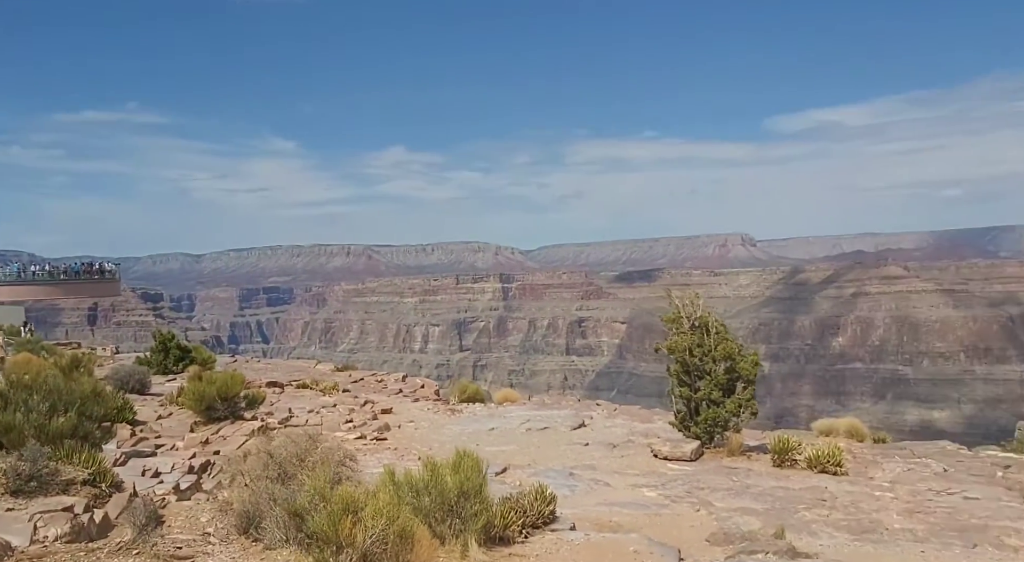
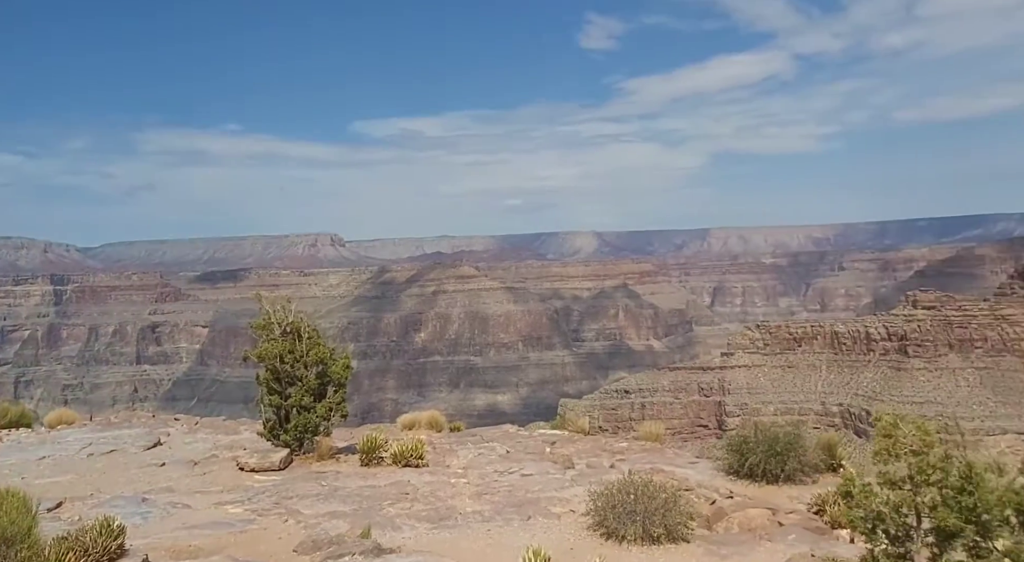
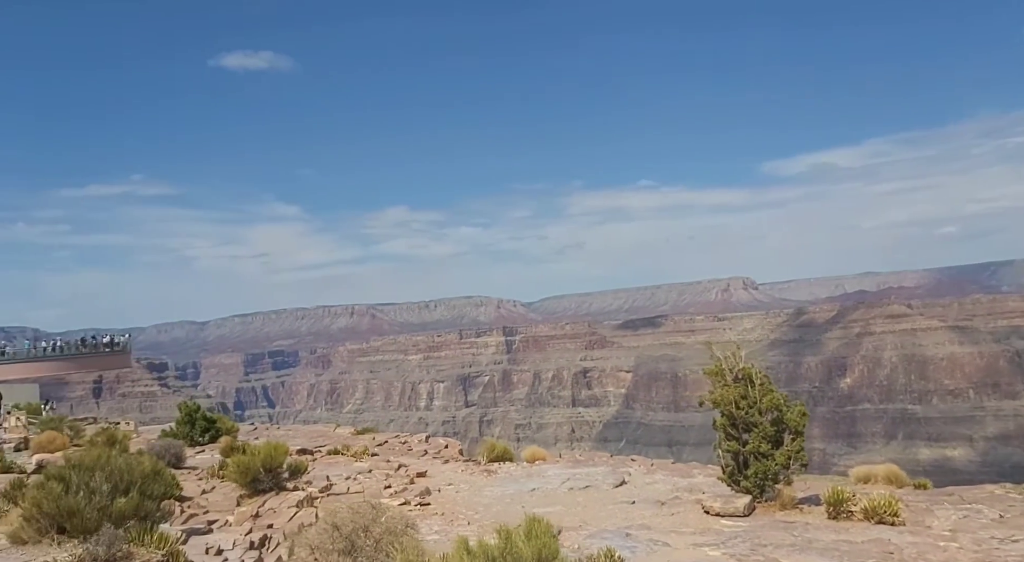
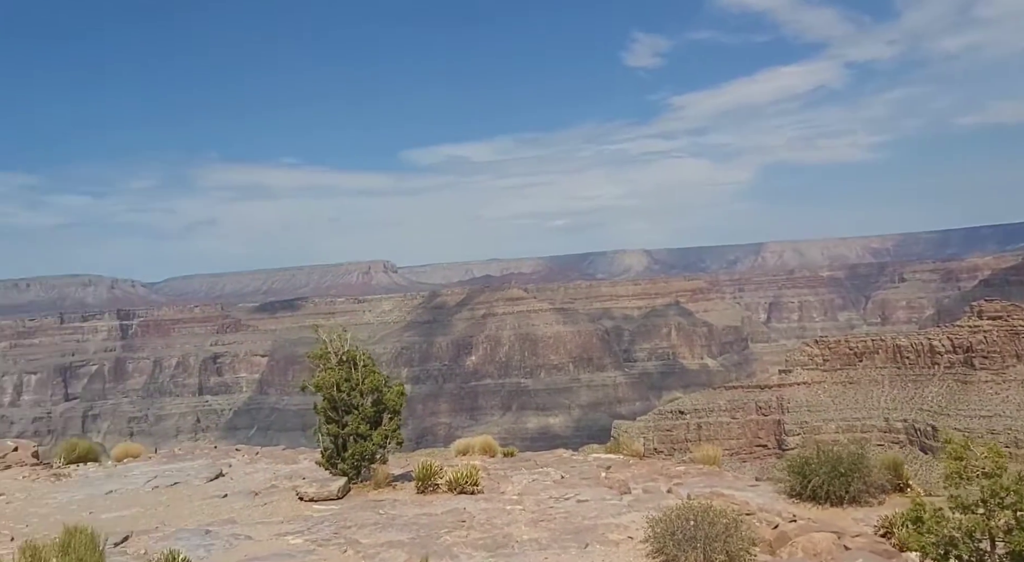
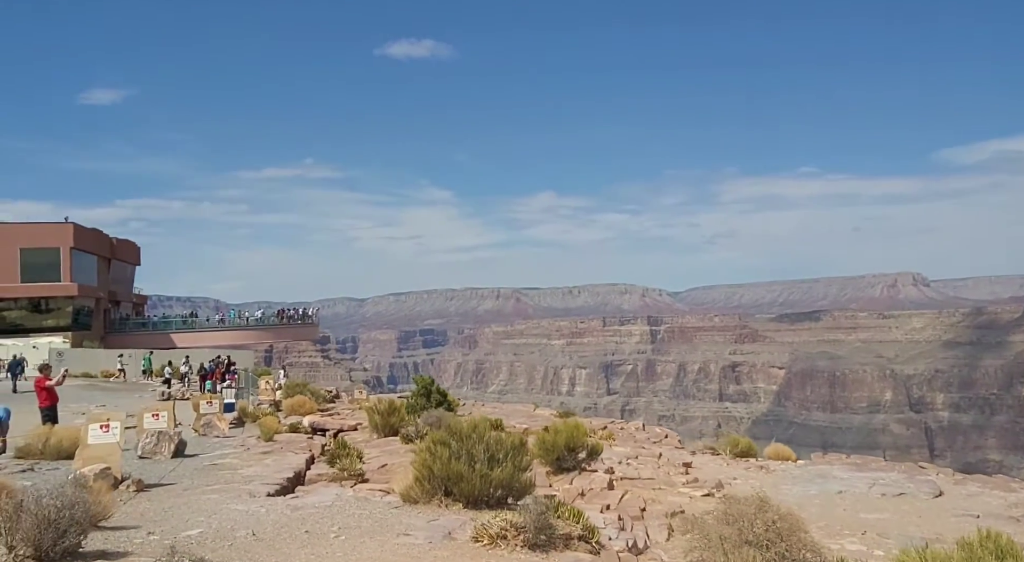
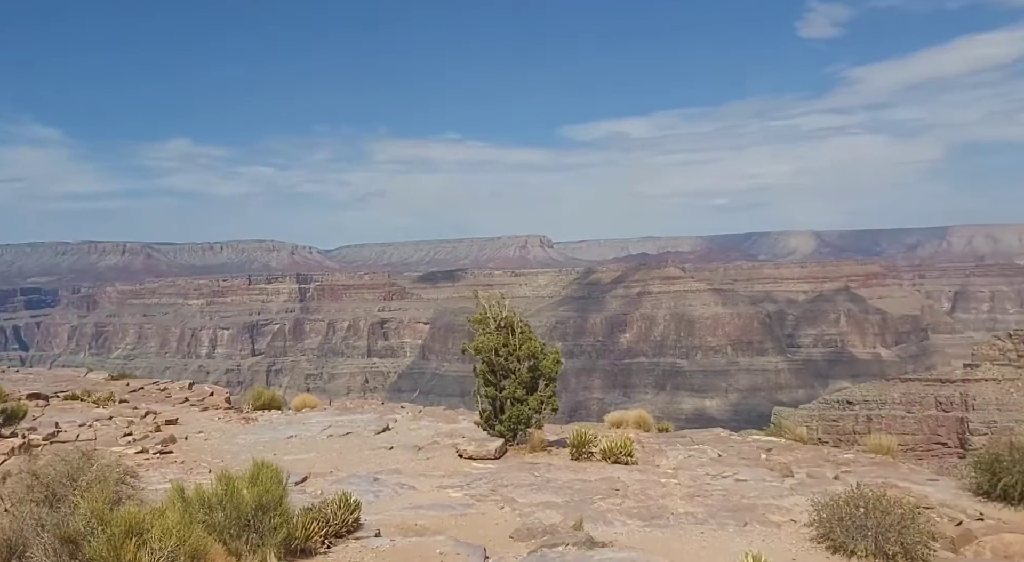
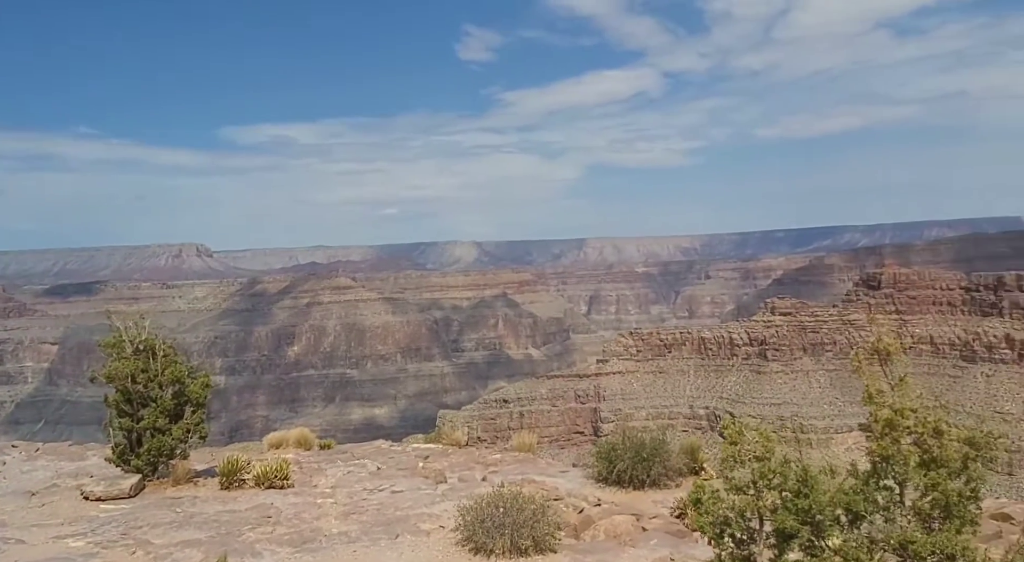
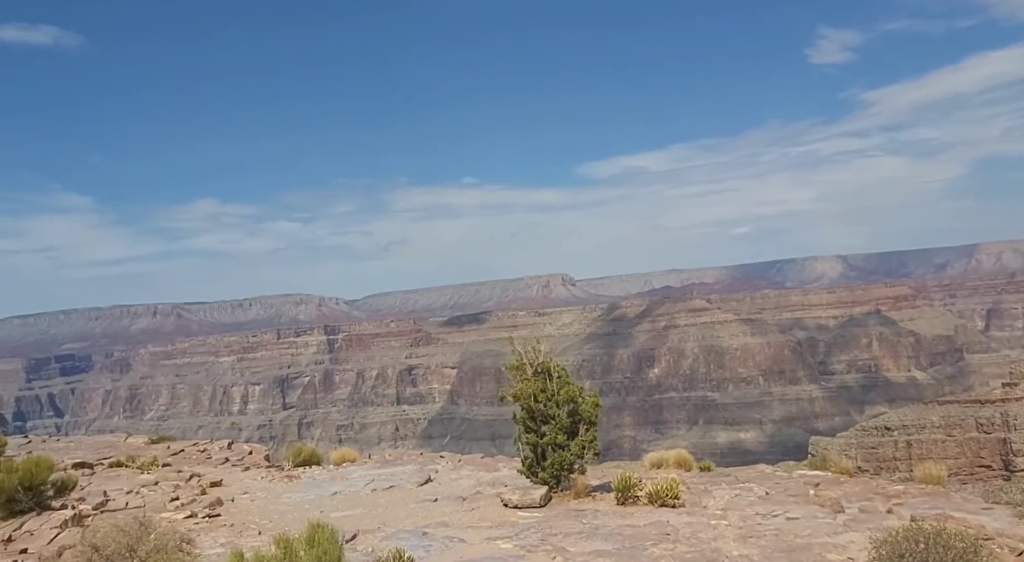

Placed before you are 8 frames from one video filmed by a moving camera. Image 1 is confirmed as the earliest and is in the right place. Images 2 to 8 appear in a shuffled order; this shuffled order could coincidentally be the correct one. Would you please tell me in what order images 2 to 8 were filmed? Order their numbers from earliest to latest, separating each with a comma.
6, 2, 7, 4, 8, 3, 5
